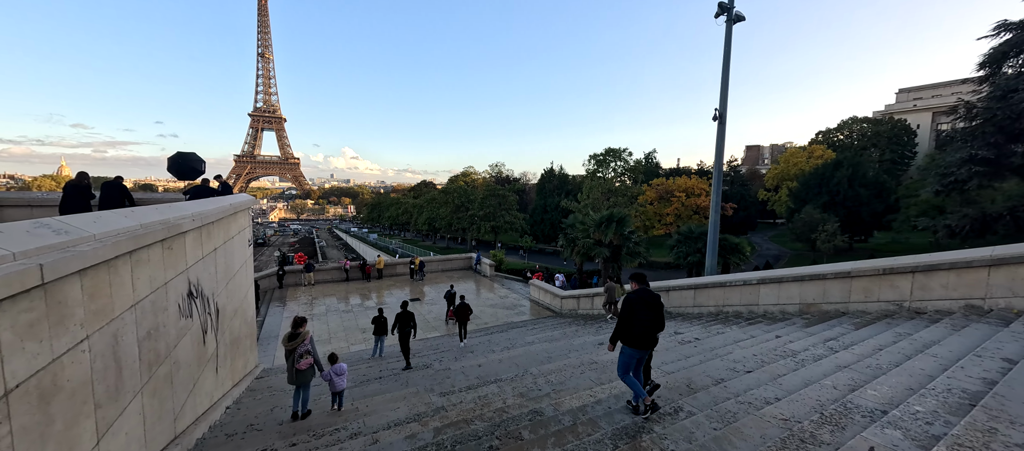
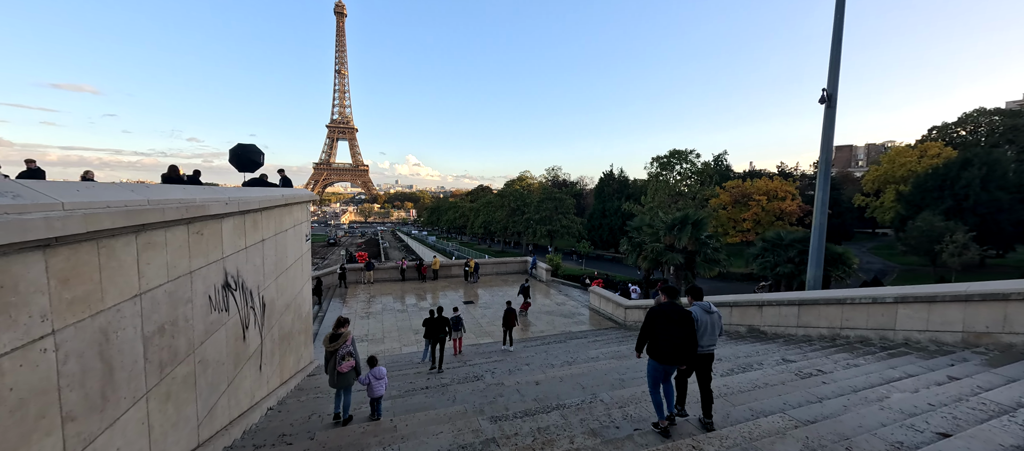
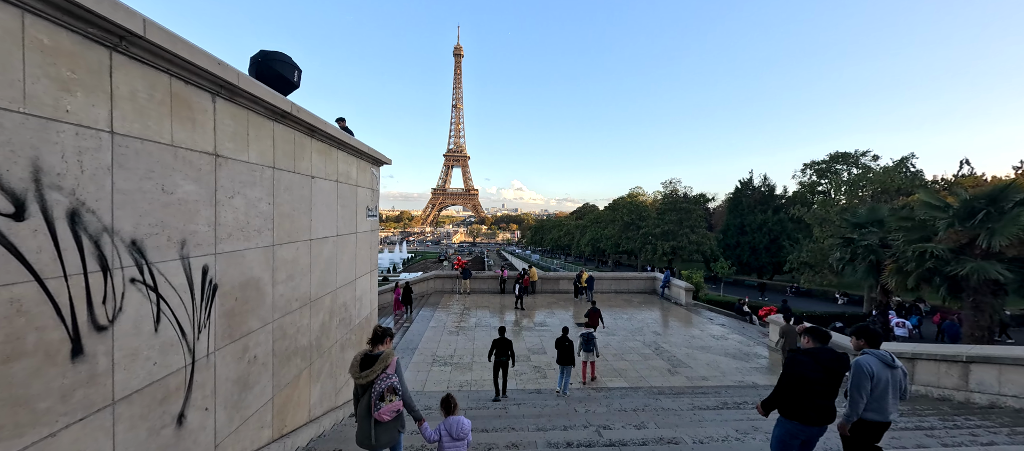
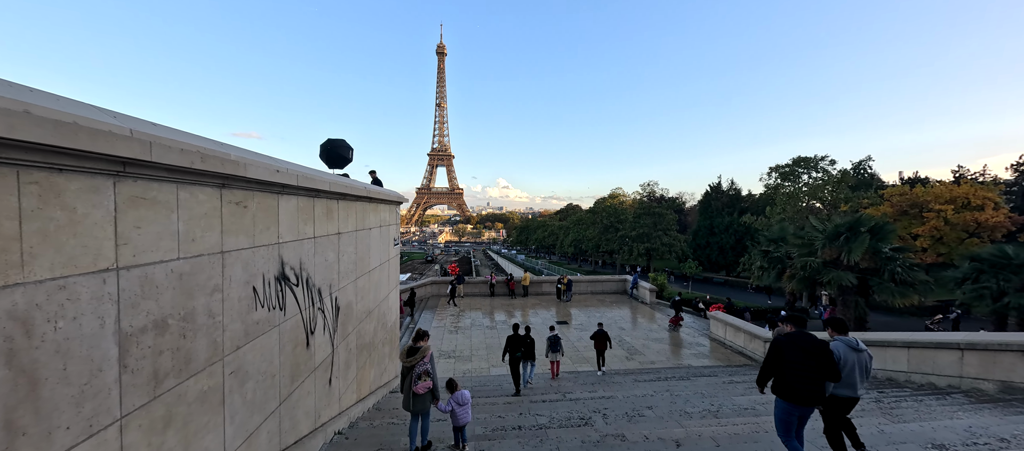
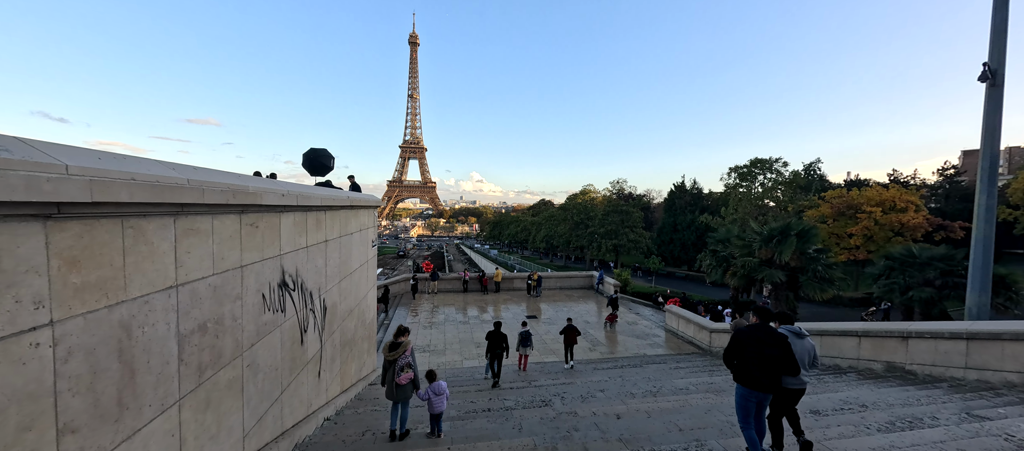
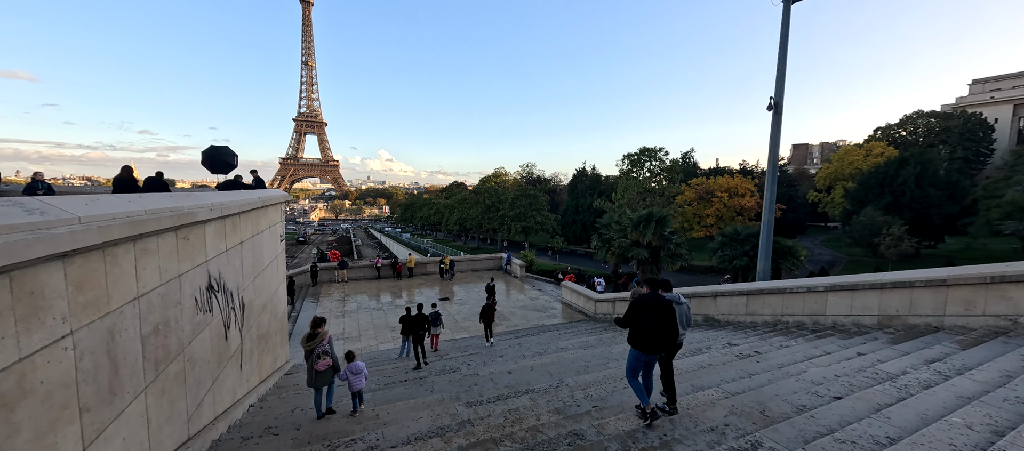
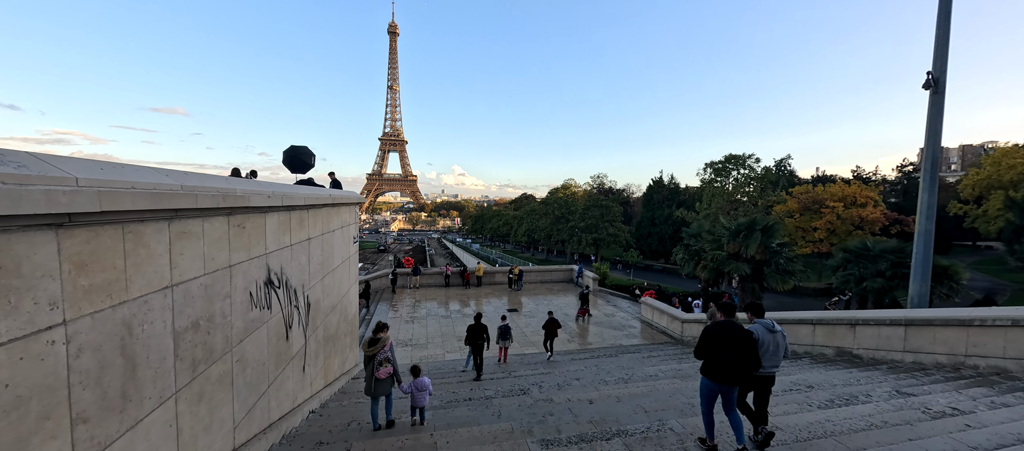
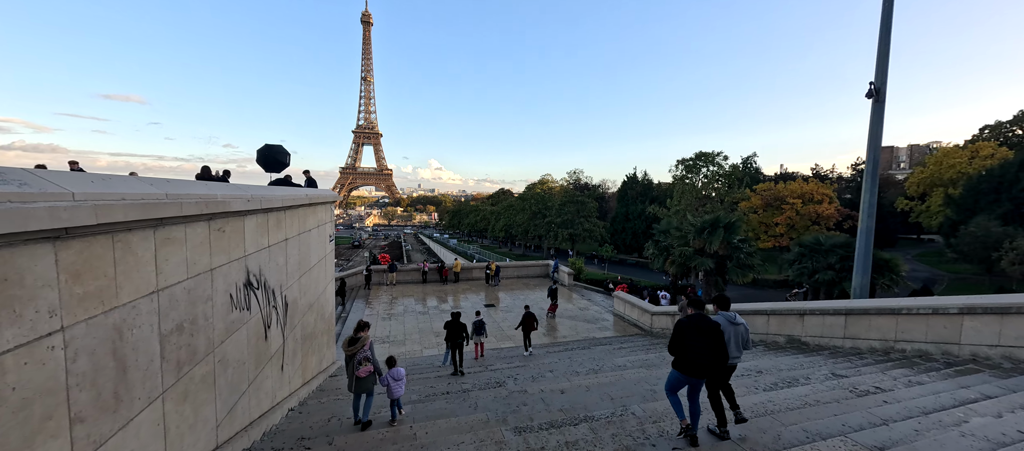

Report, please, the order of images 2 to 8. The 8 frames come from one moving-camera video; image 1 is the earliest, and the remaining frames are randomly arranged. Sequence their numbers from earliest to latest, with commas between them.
6, 2, 8, 7, 5, 4, 3
